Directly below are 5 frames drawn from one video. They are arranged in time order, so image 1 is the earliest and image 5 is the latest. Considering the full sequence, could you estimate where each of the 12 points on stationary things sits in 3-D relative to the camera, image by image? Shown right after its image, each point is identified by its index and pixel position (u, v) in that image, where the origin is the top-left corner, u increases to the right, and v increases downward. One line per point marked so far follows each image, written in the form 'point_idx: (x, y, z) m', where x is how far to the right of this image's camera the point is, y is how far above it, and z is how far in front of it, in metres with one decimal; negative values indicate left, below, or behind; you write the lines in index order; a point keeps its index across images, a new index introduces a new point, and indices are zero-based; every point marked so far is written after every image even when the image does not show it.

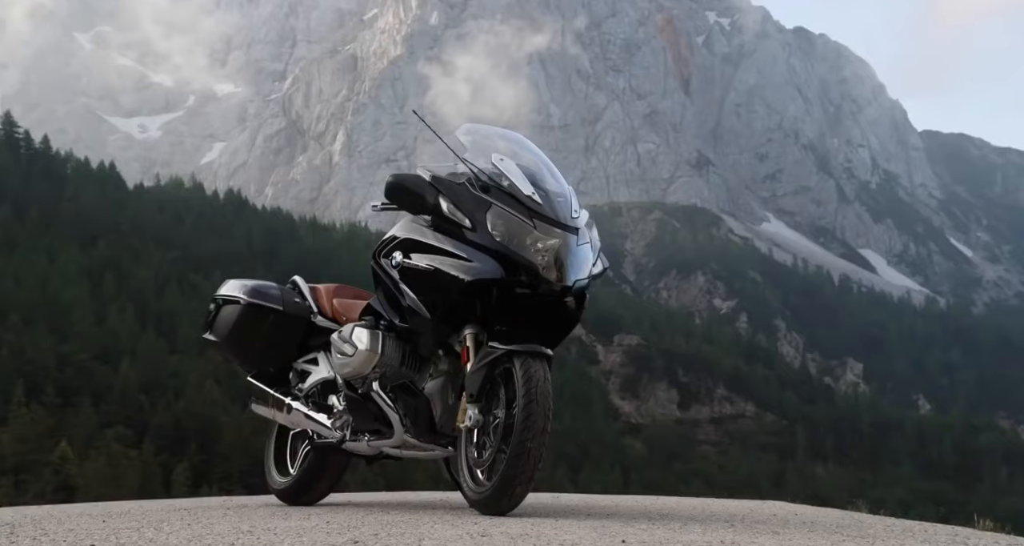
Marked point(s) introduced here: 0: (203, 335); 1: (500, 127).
0: (-2.4, -0.5, +9.3) m
1: (-0.1, +1.0, +8.3) m
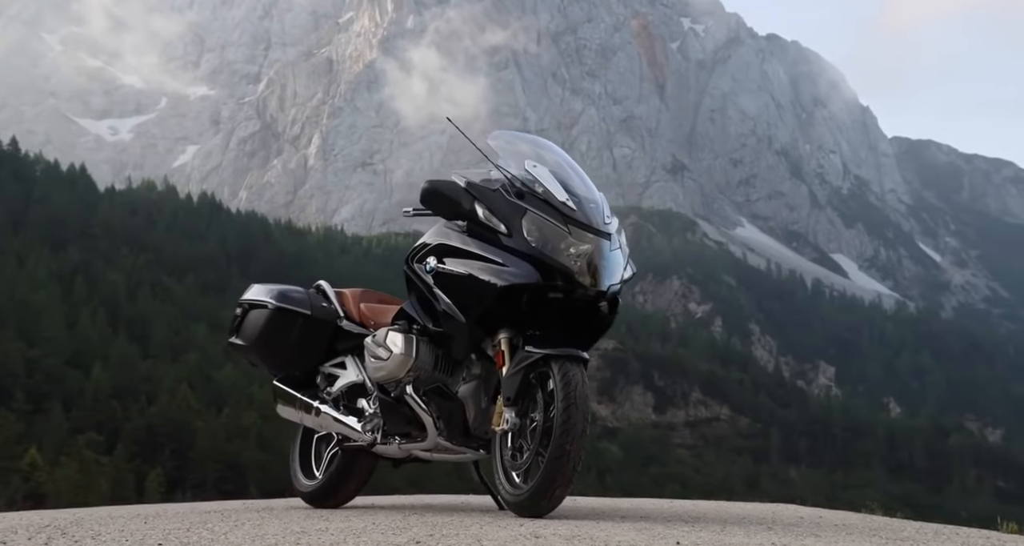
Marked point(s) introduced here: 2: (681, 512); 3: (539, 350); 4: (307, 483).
0: (-2.2, -0.5, +9.4) m
1: (+0.1, +1.0, +8.5) m
2: (+1.1, -1.6, +7.7) m
3: (+0.2, -0.5, +7.3) m
4: (-1.6, -1.6, +9.2) m
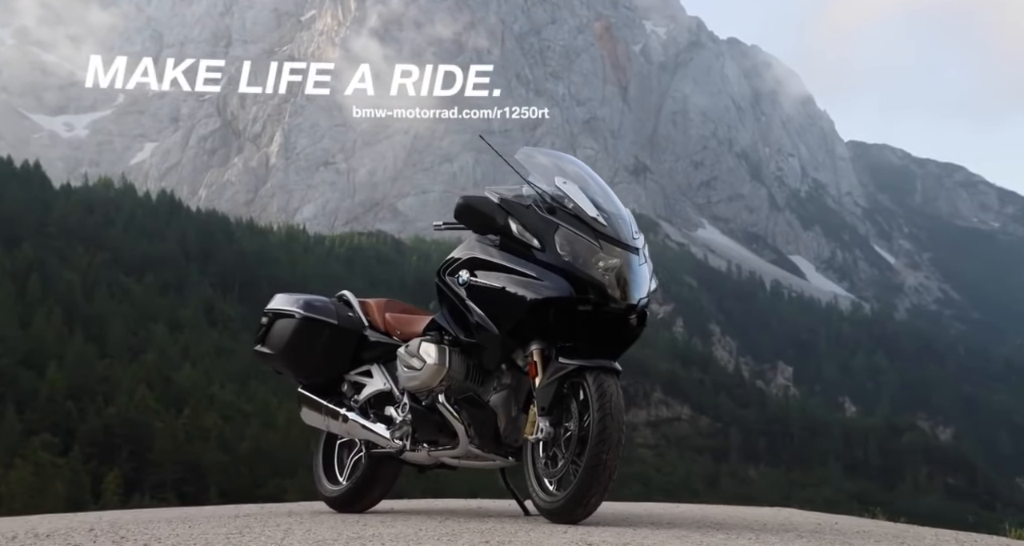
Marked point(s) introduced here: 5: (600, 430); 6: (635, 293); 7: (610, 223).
0: (-2.1, -0.6, +9.6) m
1: (+0.3, +0.9, +8.8) m
2: (+1.4, -1.7, +8.0) m
3: (+0.4, -0.6, +7.6) m
4: (-1.4, -1.7, +9.4) m
5: (+0.6, -1.0, +7.4) m
6: (+0.8, -0.1, +7.7) m
7: (+0.7, +0.3, +8.0) m
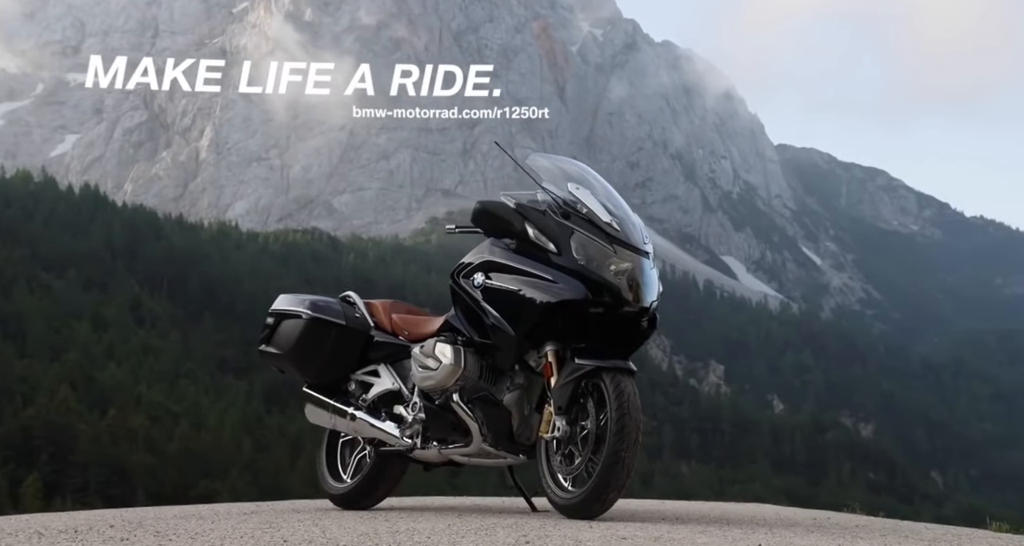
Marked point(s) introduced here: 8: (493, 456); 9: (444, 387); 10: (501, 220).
0: (-2.1, -0.6, +9.7) m
1: (+0.4, +0.9, +9.0) m
2: (+1.5, -1.7, +8.4) m
3: (+0.5, -0.6, +7.9) m
4: (-1.4, -1.7, +9.6) m
5: (+0.7, -1.0, +7.7) m
6: (+0.9, -0.2, +8.0) m
7: (+0.8, +0.3, +8.3) m
8: (-0.1, -1.3, +8.6) m
9: (-0.5, -0.8, +8.6) m
10: (-0.1, +0.4, +8.6) m
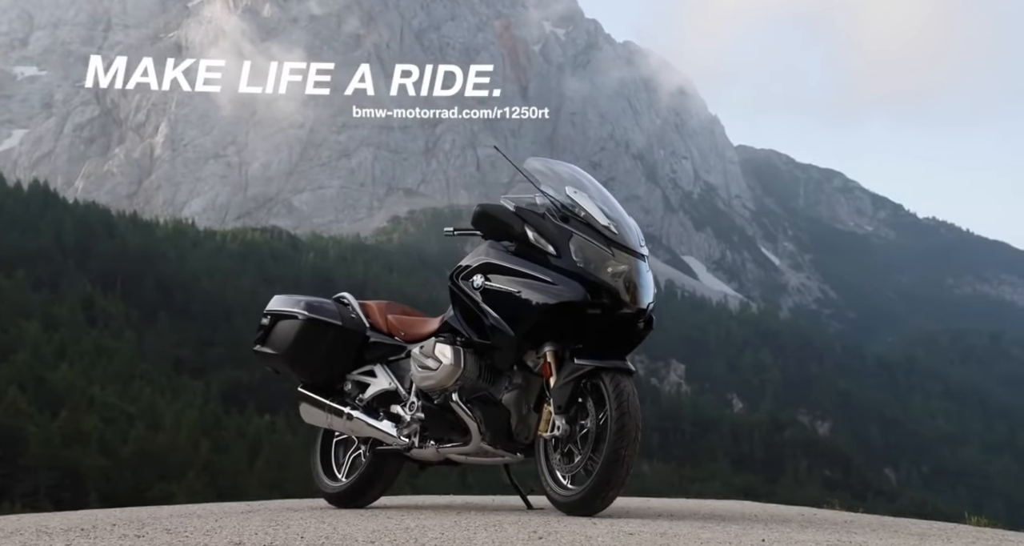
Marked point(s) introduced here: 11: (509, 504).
0: (-2.1, -0.6, +9.7) m
1: (+0.4, +0.9, +9.2) m
2: (+1.4, -1.7, +8.6) m
3: (+0.5, -0.6, +8.0) m
4: (-1.5, -1.7, +9.7) m
5: (+0.7, -1.0, +7.8) m
6: (+0.9, -0.2, +8.2) m
7: (+0.8, +0.3, +8.4) m
8: (-0.2, -1.3, +8.7) m
9: (-0.5, -0.8, +8.7) m
10: (-0.1, +0.4, +8.7) m
11: (0.0, -2.0, +10.1) m
